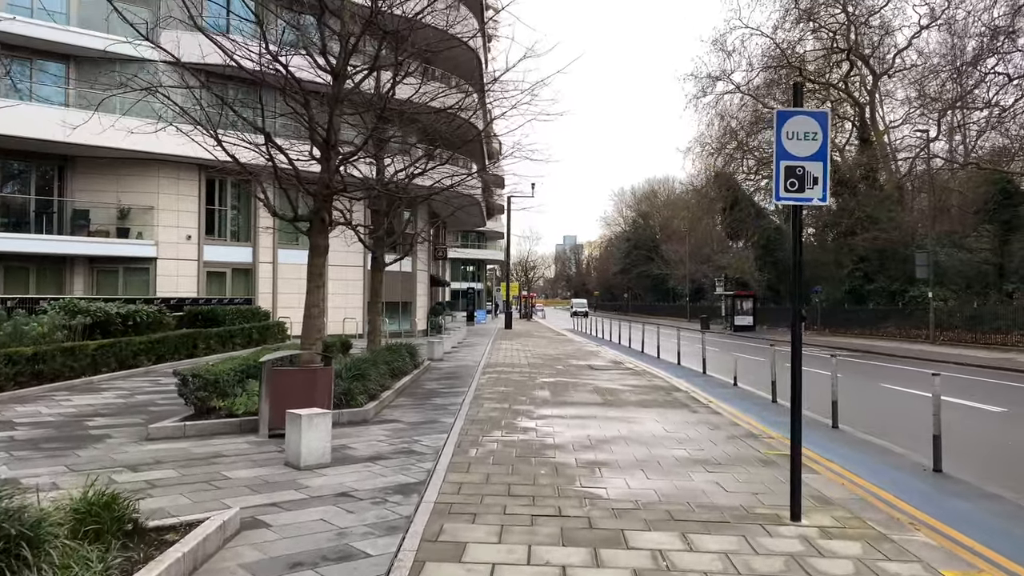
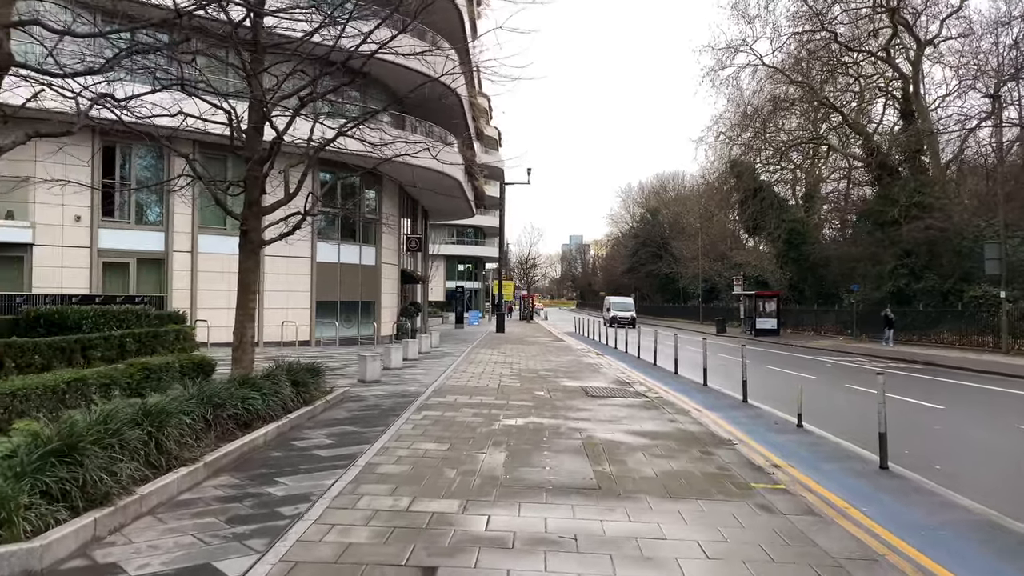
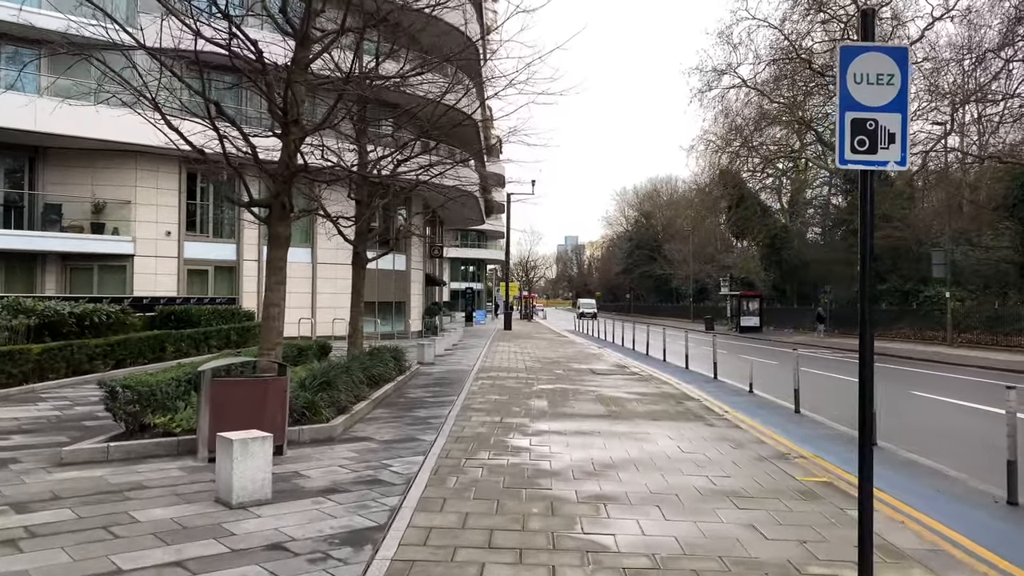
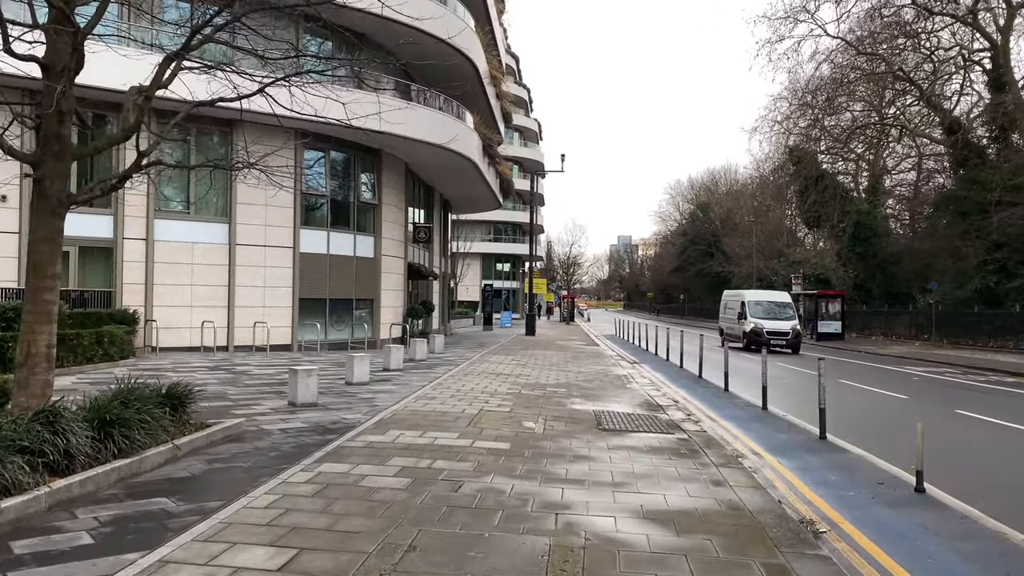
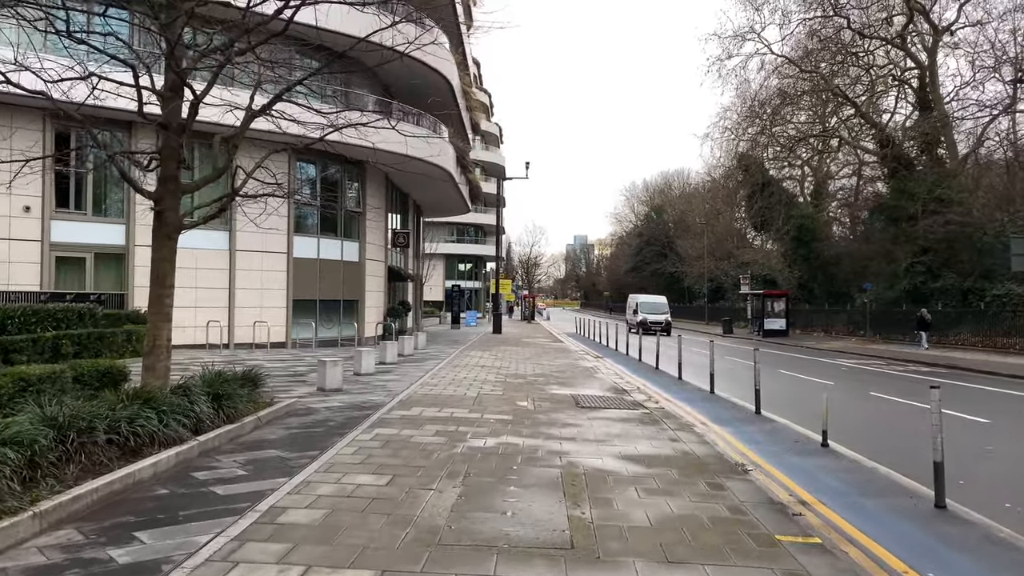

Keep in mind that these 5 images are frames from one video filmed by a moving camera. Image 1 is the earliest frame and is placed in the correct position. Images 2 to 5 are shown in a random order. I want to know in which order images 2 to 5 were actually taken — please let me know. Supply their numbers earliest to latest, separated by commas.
3, 2, 5, 4
